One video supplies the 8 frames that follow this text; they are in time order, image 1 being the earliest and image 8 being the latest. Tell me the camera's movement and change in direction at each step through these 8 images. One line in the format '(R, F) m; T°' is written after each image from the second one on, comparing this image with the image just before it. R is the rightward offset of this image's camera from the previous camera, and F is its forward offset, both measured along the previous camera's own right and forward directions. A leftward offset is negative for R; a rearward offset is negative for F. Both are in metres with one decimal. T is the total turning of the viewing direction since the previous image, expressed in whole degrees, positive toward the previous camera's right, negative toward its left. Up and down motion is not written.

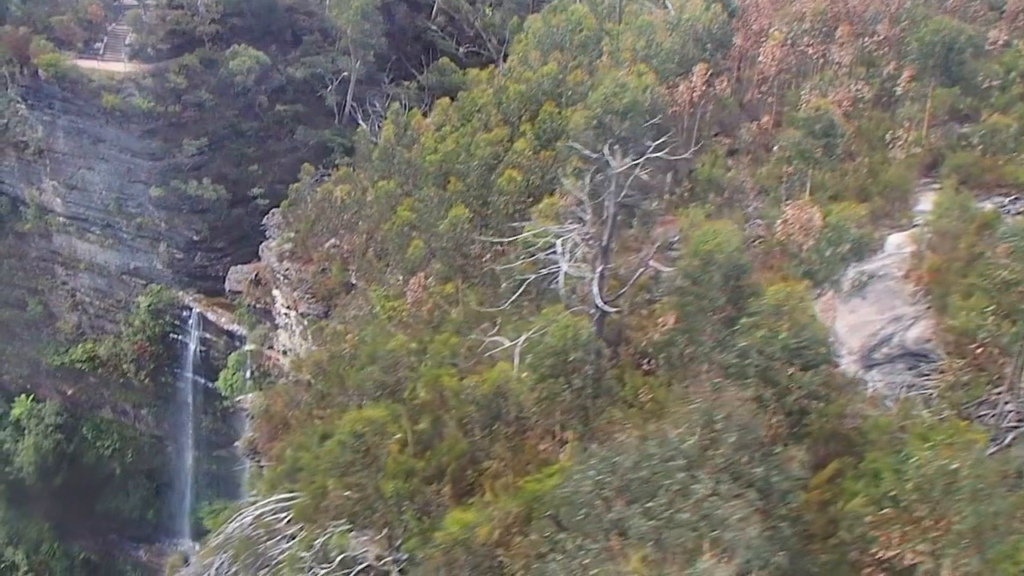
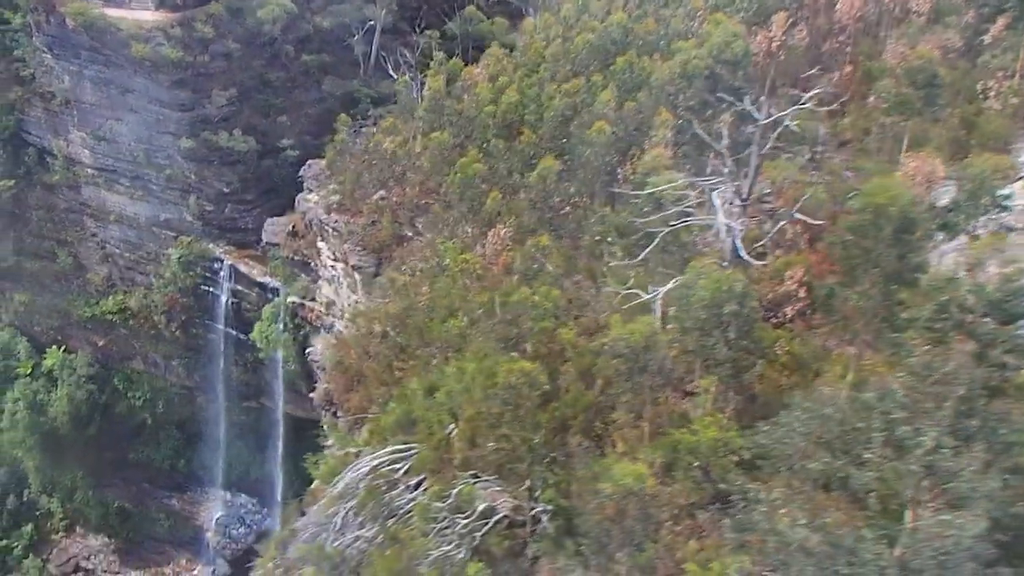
(-0.5, 0.0) m; 0°
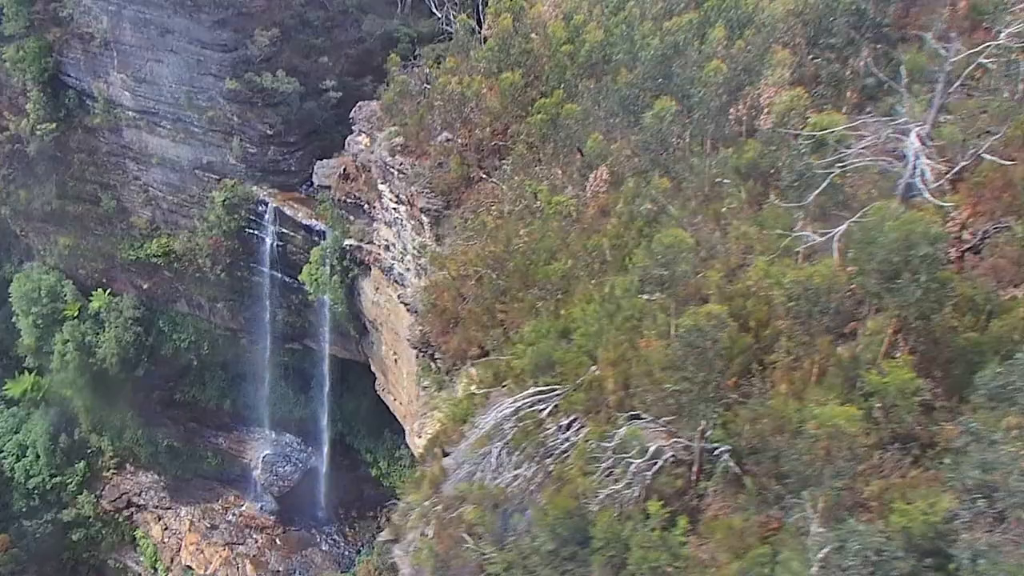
(-0.6, 0.0) m; -1°
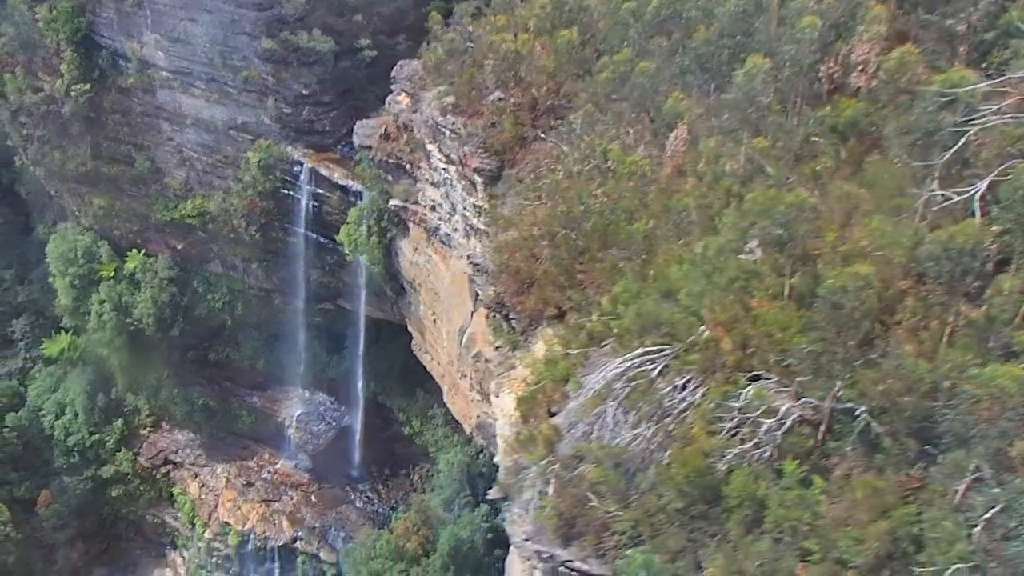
(-0.5, 0.0) m; -1°
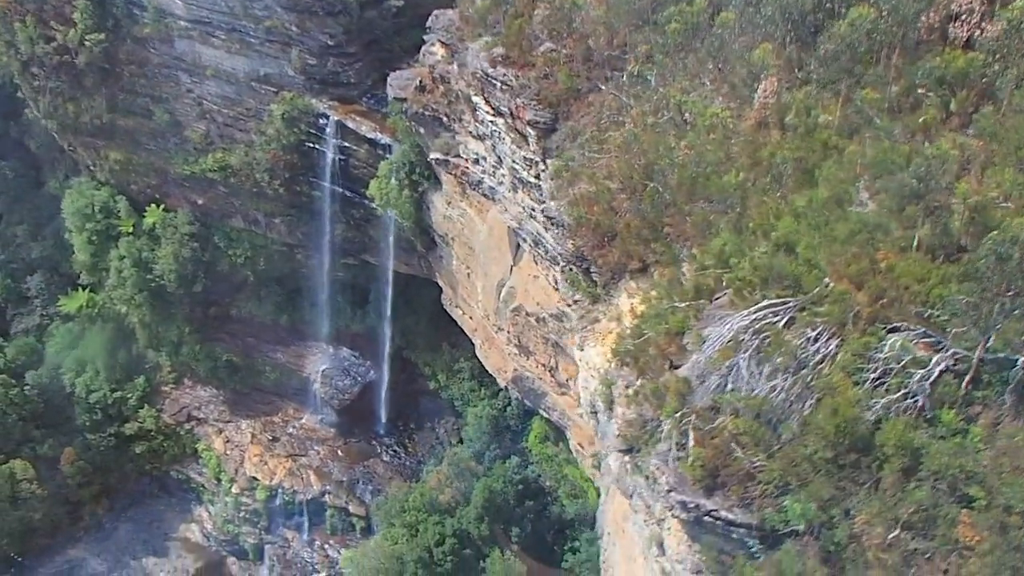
(-0.6, 0.0) m; 0°
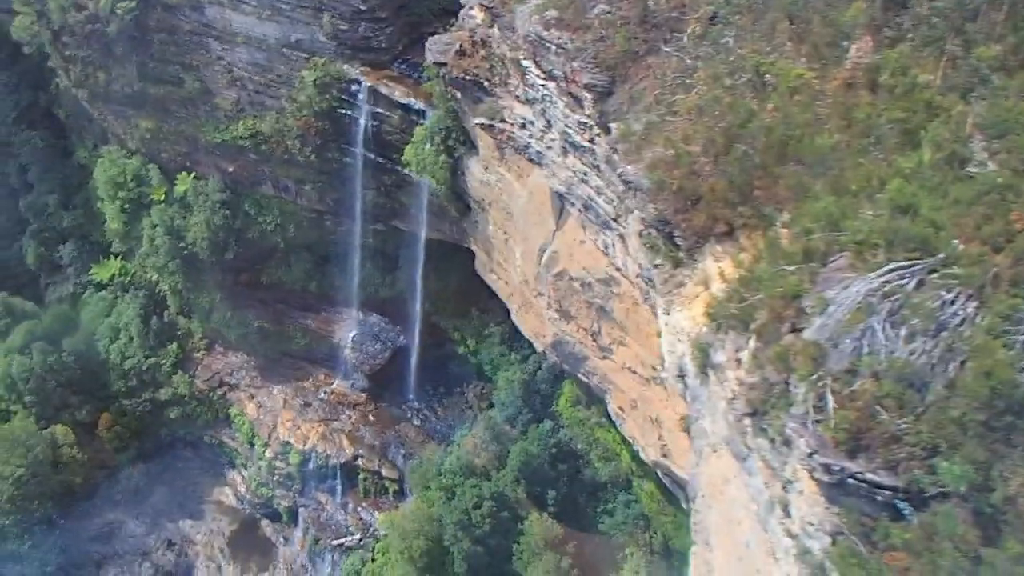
(-0.6, 0.0) m; 0°
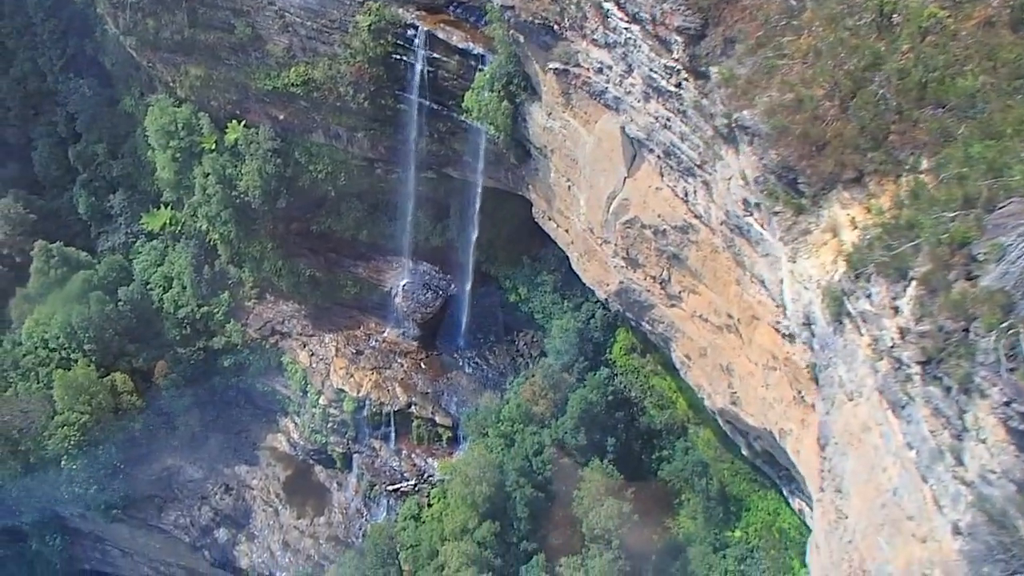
(-0.7, 0.0) m; -1°
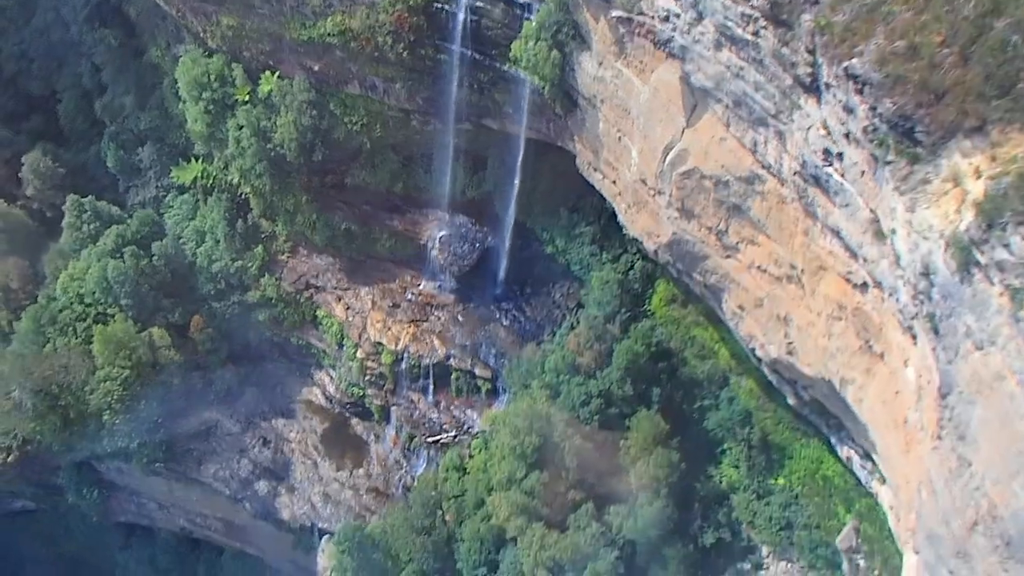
(-0.8, 0.0) m; 0°
